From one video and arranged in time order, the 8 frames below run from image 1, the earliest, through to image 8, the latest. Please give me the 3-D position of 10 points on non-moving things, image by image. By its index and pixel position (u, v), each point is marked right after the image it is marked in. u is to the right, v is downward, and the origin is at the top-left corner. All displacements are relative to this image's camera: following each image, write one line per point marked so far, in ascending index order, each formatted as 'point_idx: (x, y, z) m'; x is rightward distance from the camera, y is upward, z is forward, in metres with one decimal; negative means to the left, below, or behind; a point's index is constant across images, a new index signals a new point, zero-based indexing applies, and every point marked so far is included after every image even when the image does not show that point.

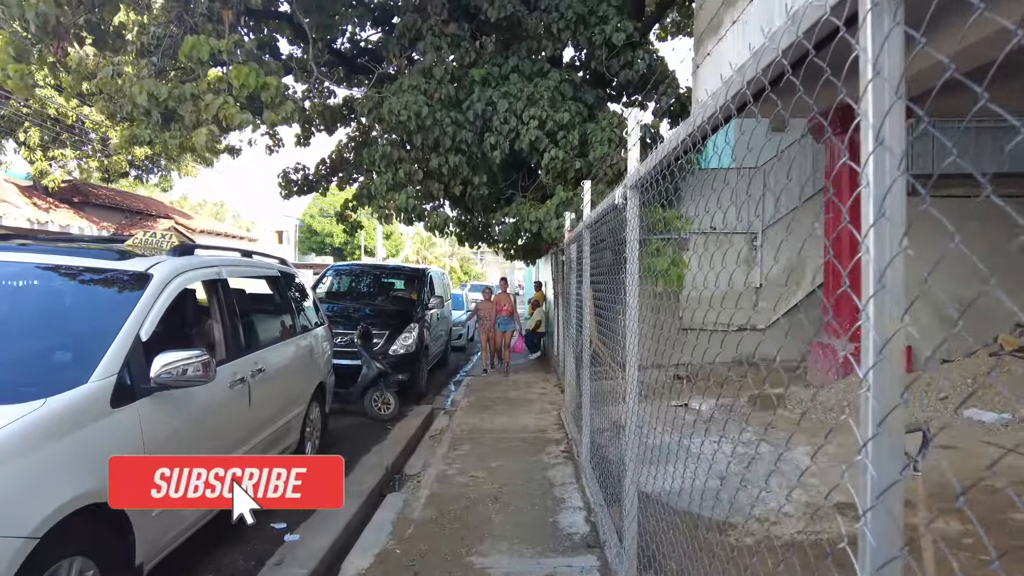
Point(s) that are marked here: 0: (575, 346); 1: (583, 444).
0: (+0.7, -0.6, +7.0) m
1: (+0.6, -1.3, +5.4) m
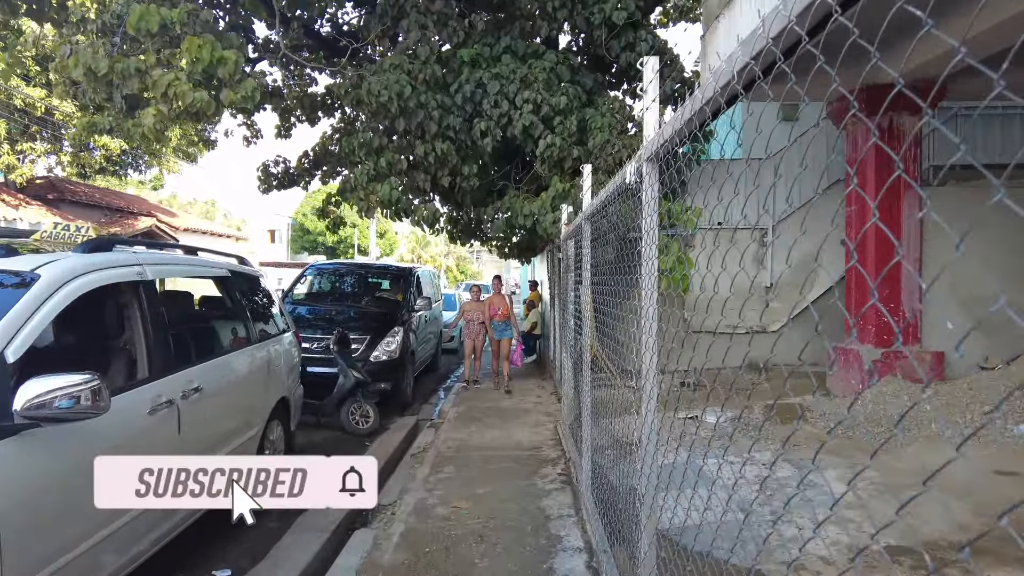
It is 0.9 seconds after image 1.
0: (+0.7, -0.6, +6.3) m
1: (+0.5, -1.3, +4.7) m
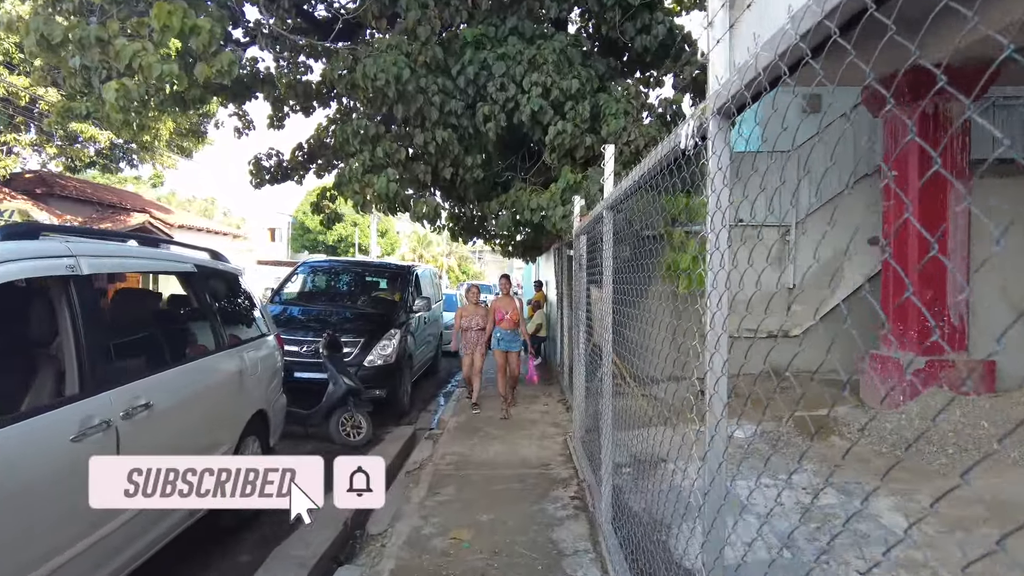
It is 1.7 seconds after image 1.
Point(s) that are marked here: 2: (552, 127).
0: (+0.7, -0.6, +5.8) m
1: (+0.6, -1.3, +4.2) m
2: (+0.4, +1.6, +6.3) m
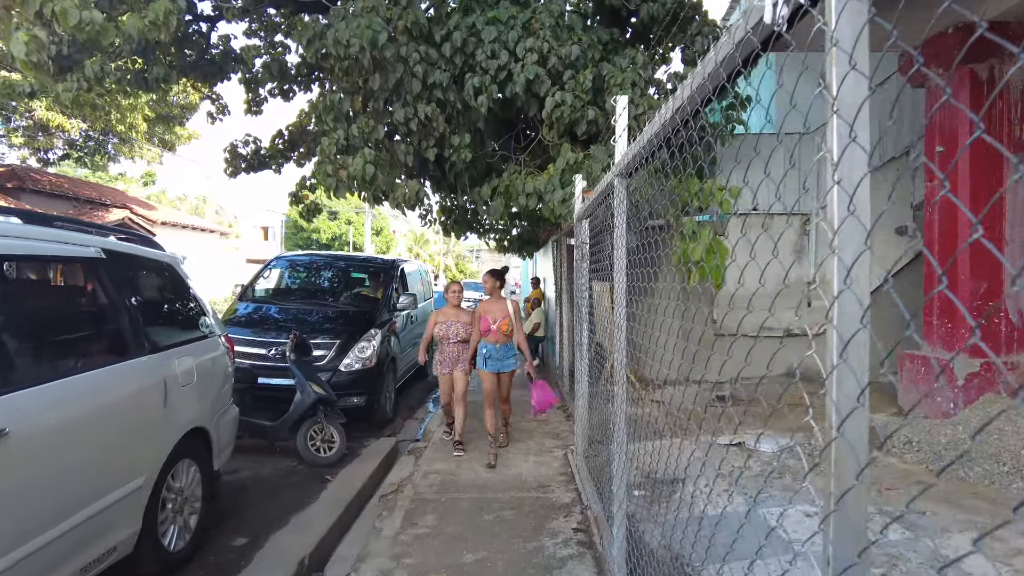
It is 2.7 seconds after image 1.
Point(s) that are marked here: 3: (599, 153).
0: (+0.7, -0.6, +5.1) m
1: (+0.5, -1.3, +3.5) m
2: (+0.3, +1.6, +5.5) m
3: (+0.7, +1.1, +5.5) m
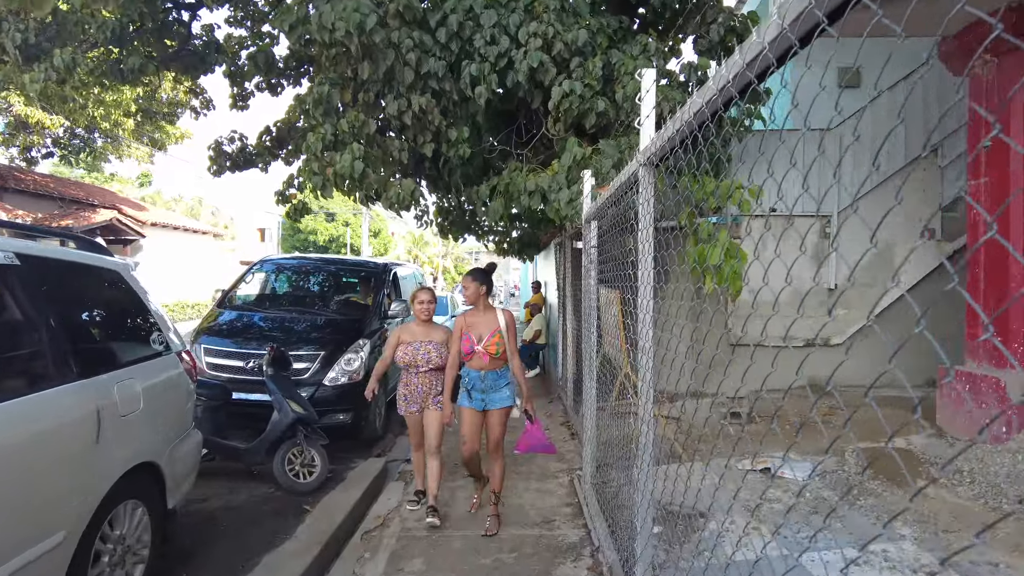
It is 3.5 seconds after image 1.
0: (+0.7, -0.6, +4.6) m
1: (+0.5, -1.3, +3.0) m
2: (+0.3, +1.5, +5.1) m
3: (+0.7, +1.1, +5.0) m
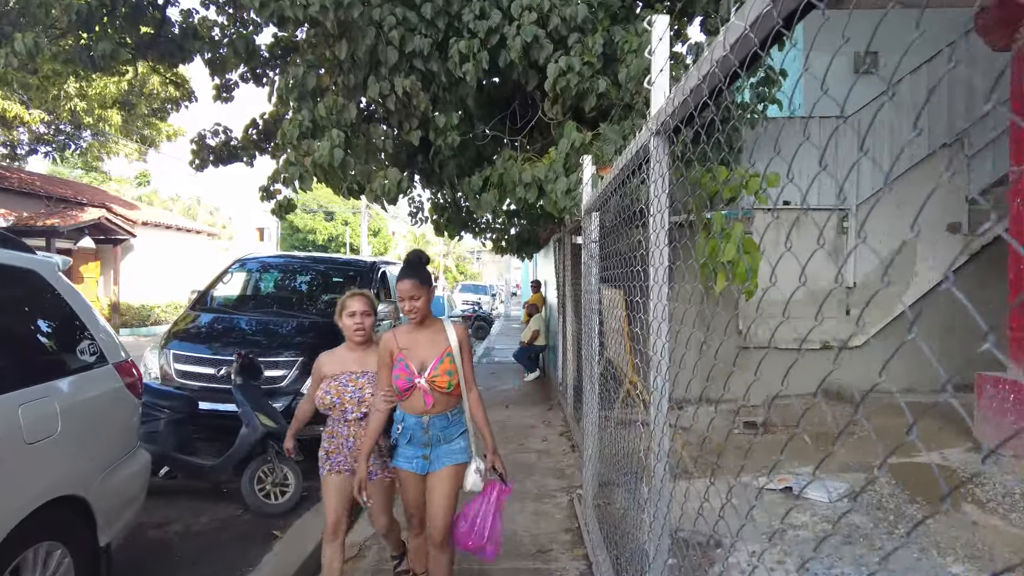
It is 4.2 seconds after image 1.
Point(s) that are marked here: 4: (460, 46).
0: (+0.6, -0.6, +4.1) m
1: (+0.5, -1.3, +2.5) m
2: (+0.3, +1.6, +4.6) m
3: (+0.7, +1.1, +4.5) m
4: (-0.4, +1.7, +4.7) m
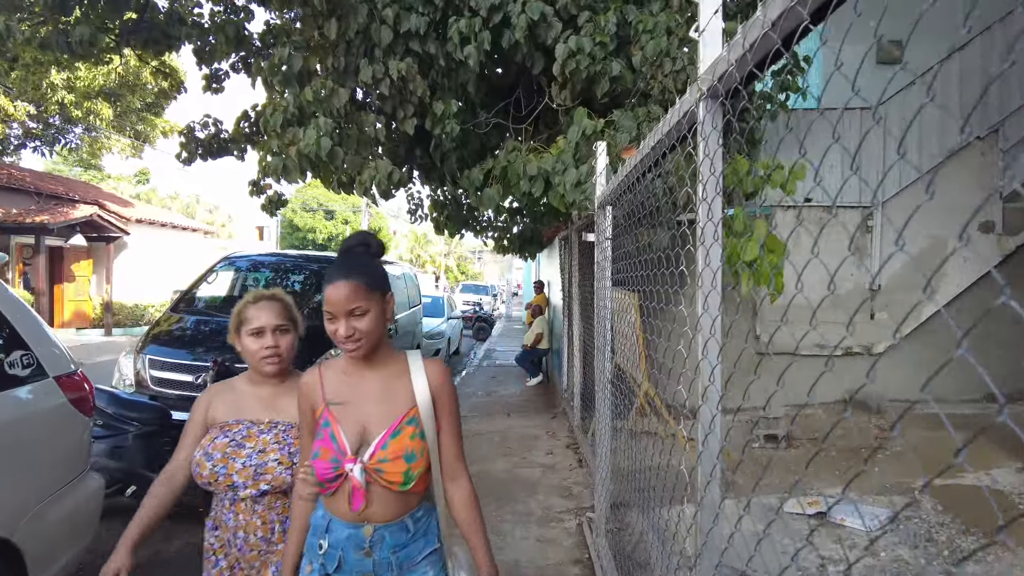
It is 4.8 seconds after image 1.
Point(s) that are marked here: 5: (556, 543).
0: (+0.6, -0.6, +3.7) m
1: (+0.5, -1.3, +2.1) m
2: (+0.3, +1.5, +4.2) m
3: (+0.7, +1.1, +4.1) m
4: (-0.3, +1.7, +4.3) m
5: (+0.3, -1.4, +3.8) m
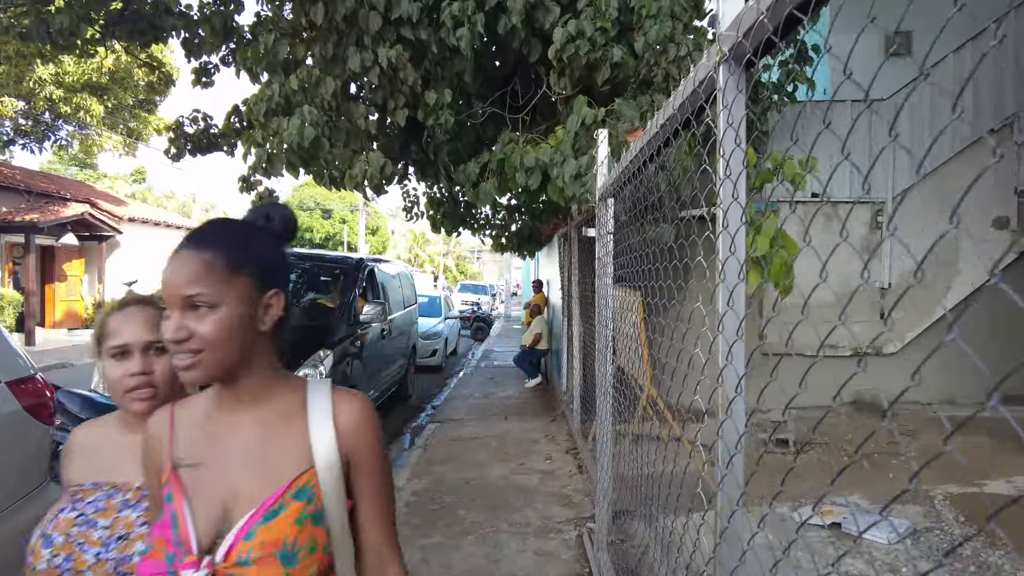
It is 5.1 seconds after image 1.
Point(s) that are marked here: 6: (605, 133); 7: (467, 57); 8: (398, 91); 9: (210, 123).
0: (+0.6, -0.6, +3.5) m
1: (+0.5, -1.3, +1.9) m
2: (+0.3, +1.6, +4.0) m
3: (+0.7, +1.1, +3.9) m
4: (-0.4, +1.7, +4.1) m
5: (+0.3, -1.4, +3.6) m
6: (+0.5, +0.8, +3.5) m
7: (-0.3, +1.5, +4.4) m
8: (-0.8, +1.4, +4.5) m
9: (-3.7, +2.0, +8.1) m
